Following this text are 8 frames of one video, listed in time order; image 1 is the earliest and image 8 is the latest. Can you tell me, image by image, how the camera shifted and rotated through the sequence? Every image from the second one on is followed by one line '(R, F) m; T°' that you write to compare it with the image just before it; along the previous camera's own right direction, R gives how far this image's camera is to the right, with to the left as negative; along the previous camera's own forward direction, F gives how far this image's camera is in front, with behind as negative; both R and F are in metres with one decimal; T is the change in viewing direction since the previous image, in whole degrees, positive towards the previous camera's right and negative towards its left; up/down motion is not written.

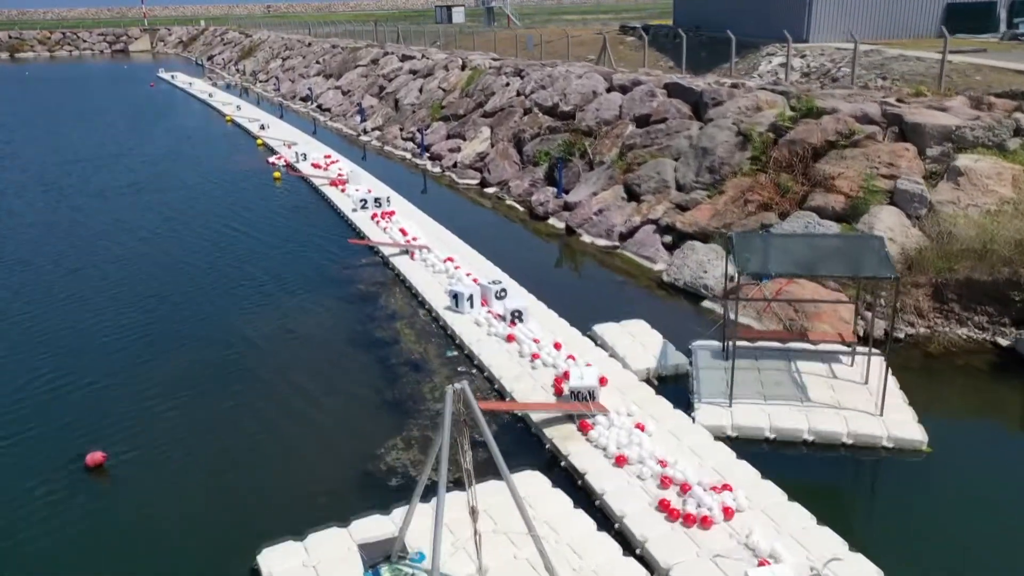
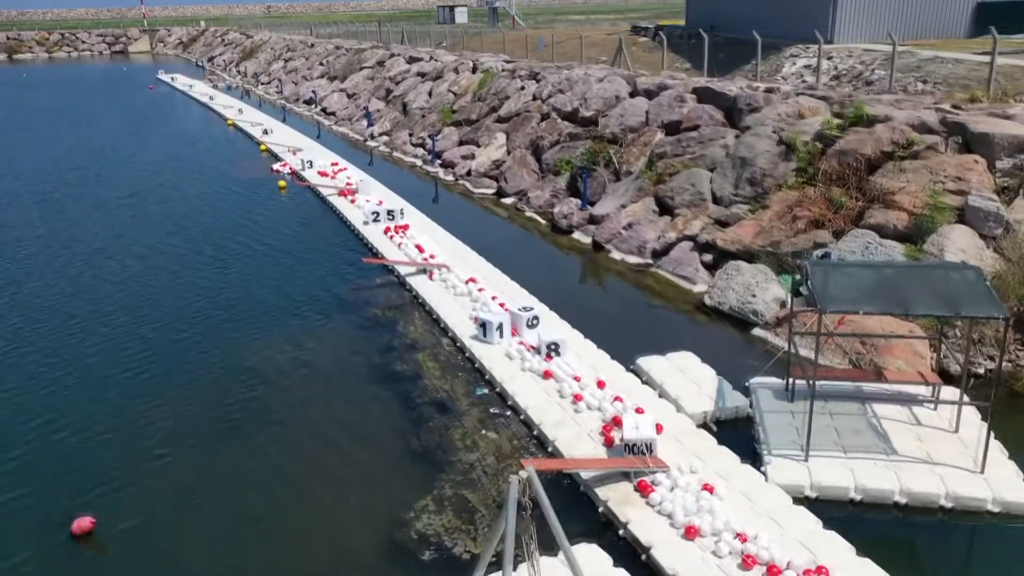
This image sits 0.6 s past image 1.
(-0.5, +1.4) m; 0°
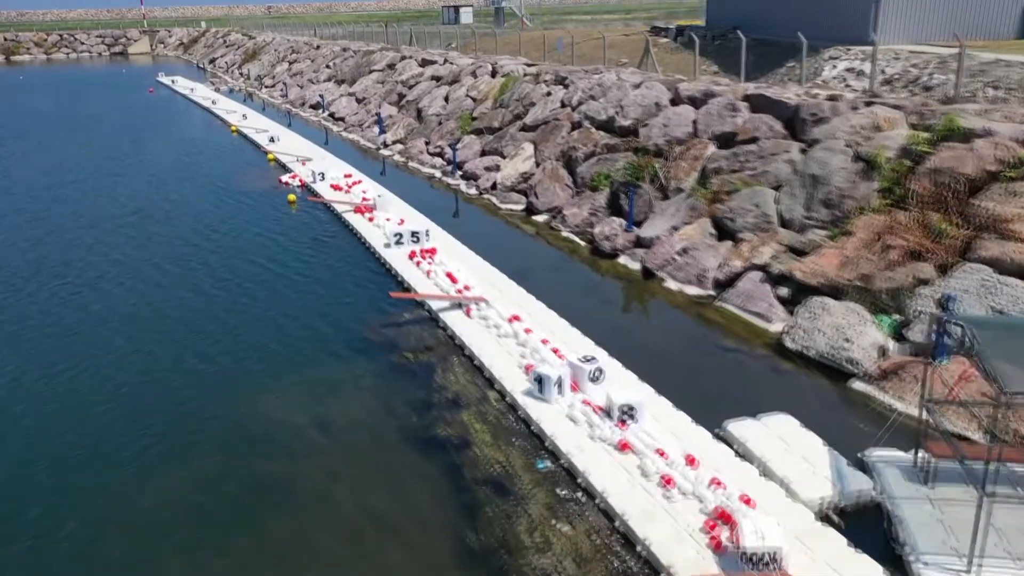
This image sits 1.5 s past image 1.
(-0.9, +2.0) m; 0°
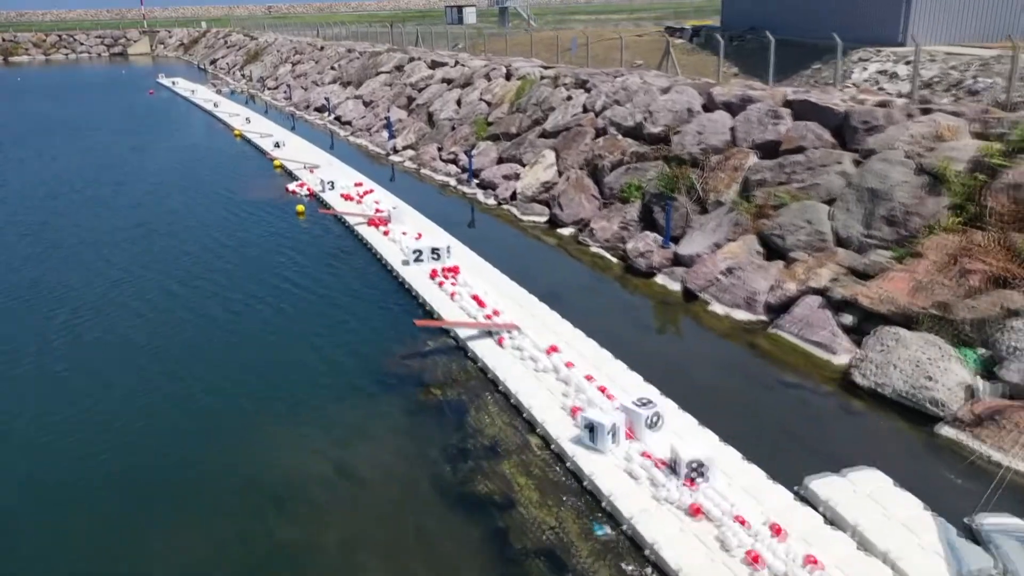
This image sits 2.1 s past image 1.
(-0.6, +1.3) m; 0°
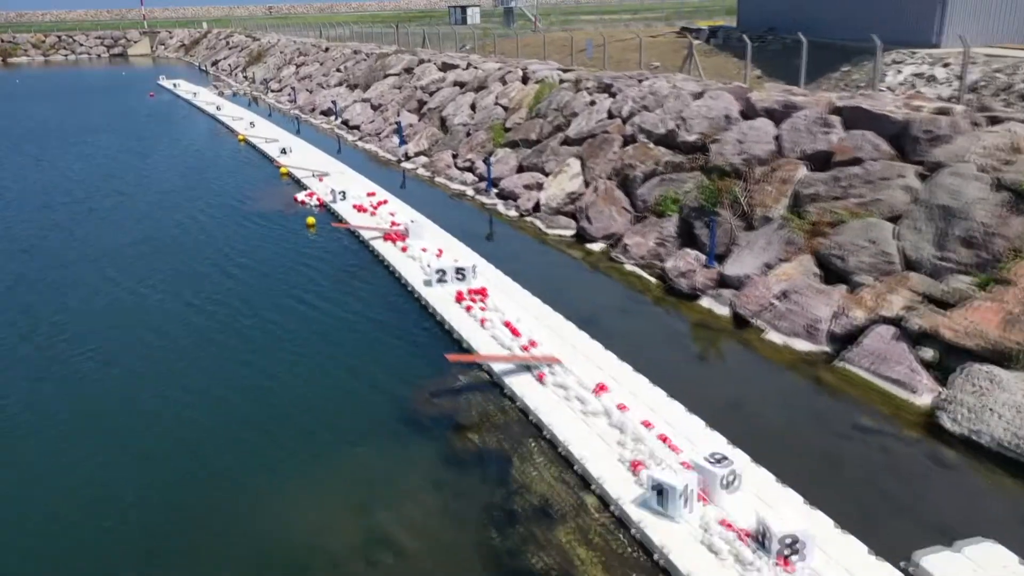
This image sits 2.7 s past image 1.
(-0.6, +1.3) m; 0°
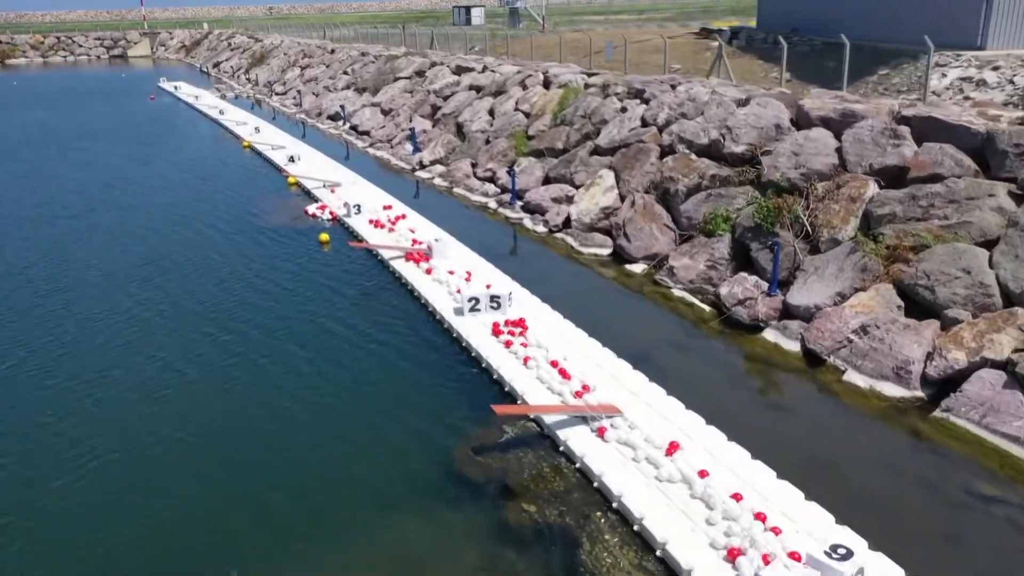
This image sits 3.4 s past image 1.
(-0.7, +1.6) m; 0°
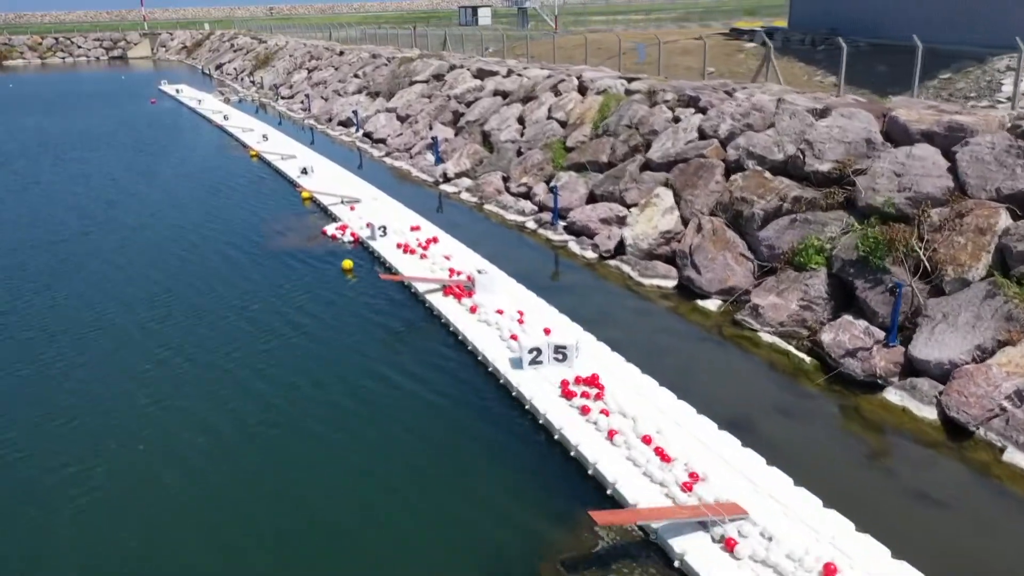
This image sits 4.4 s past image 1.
(-1.1, +2.3) m; 0°
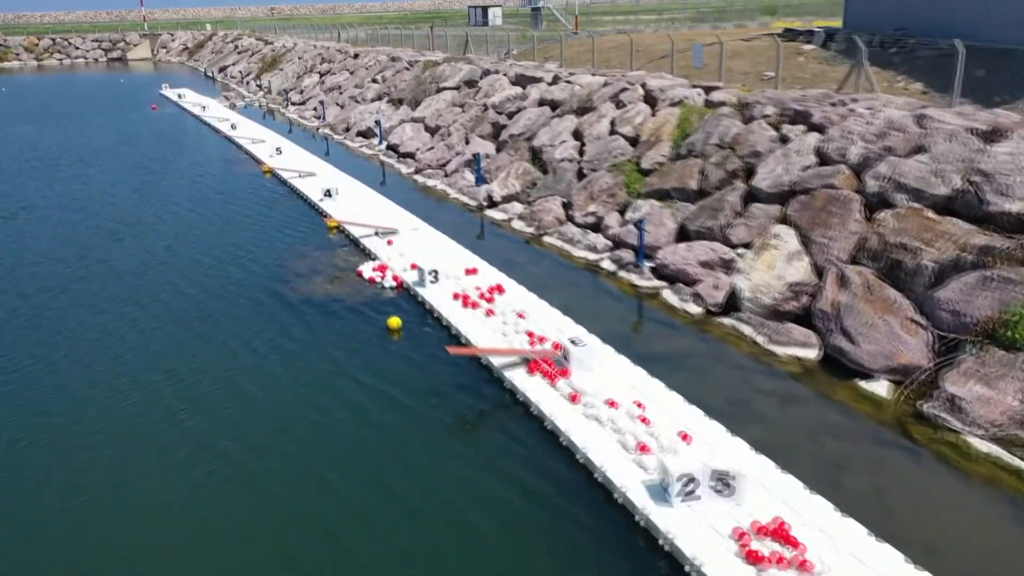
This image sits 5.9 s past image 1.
(-1.6, +3.6) m; 0°
